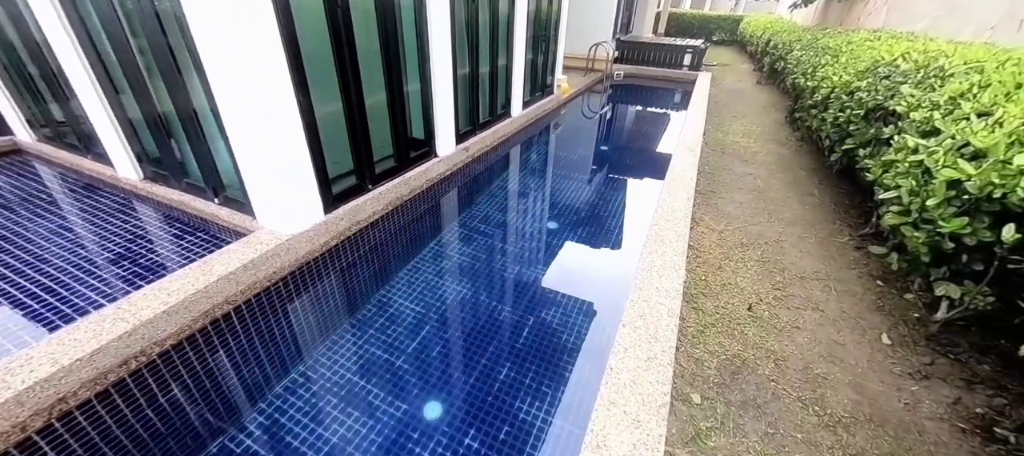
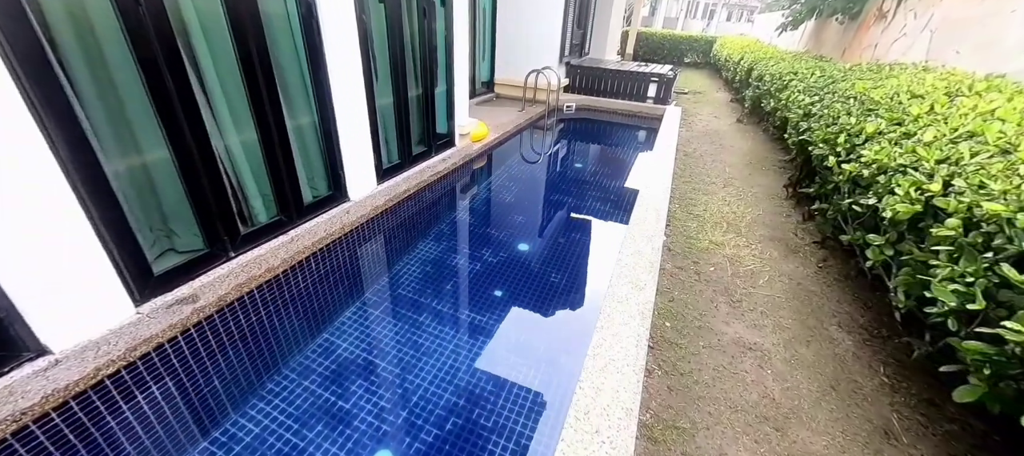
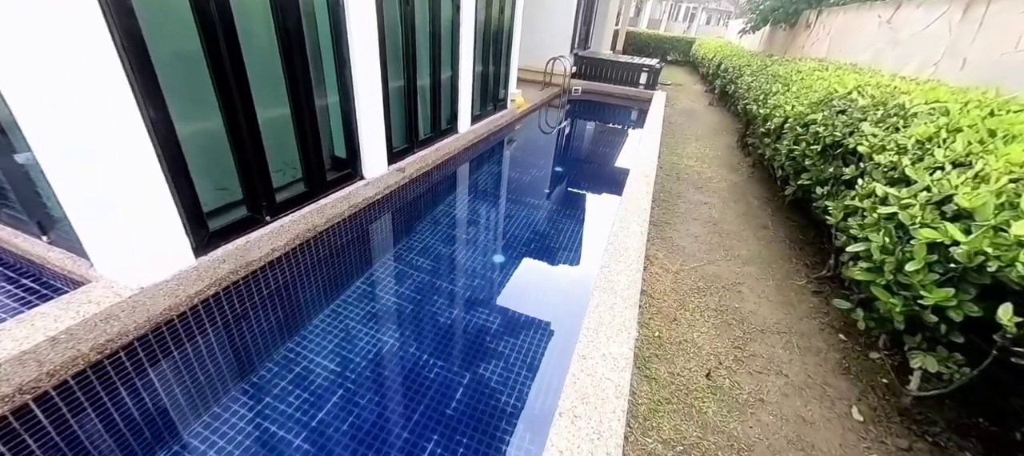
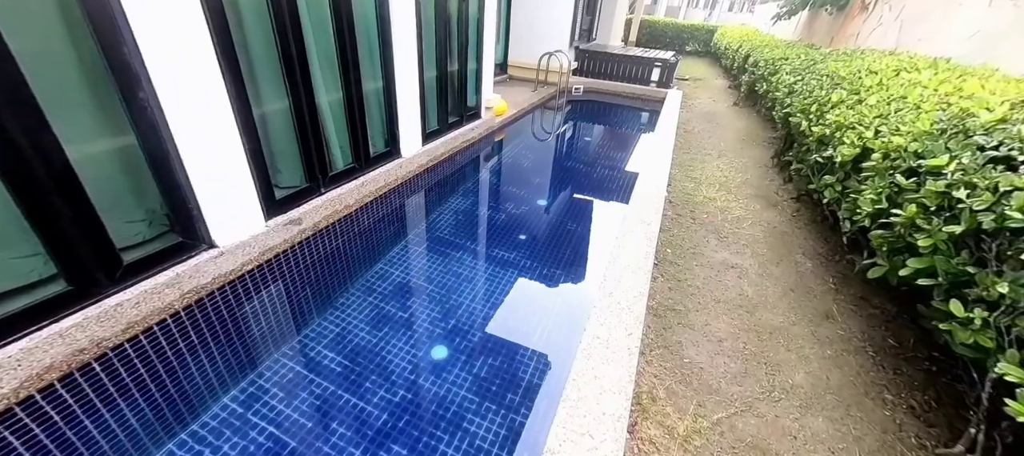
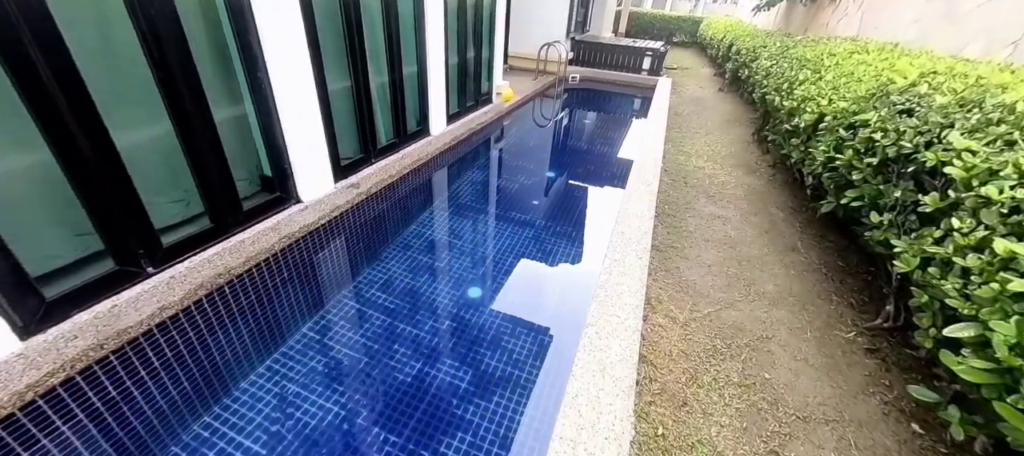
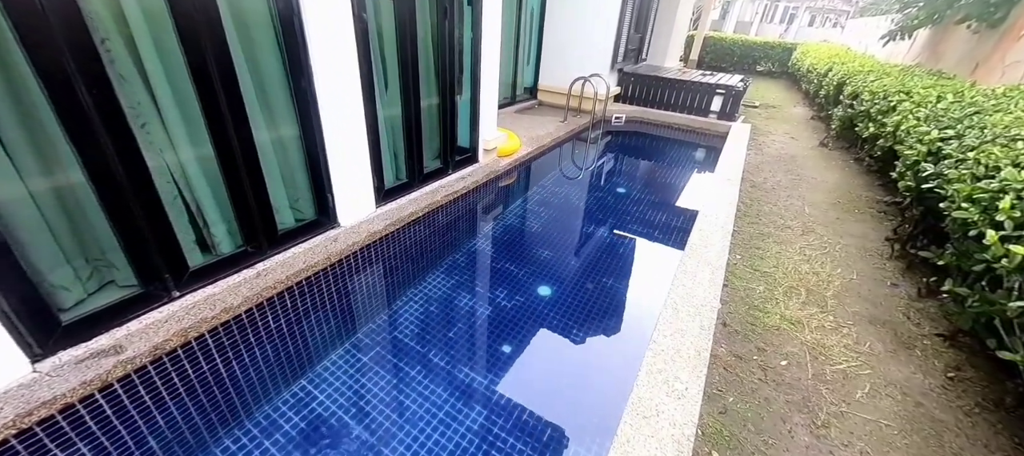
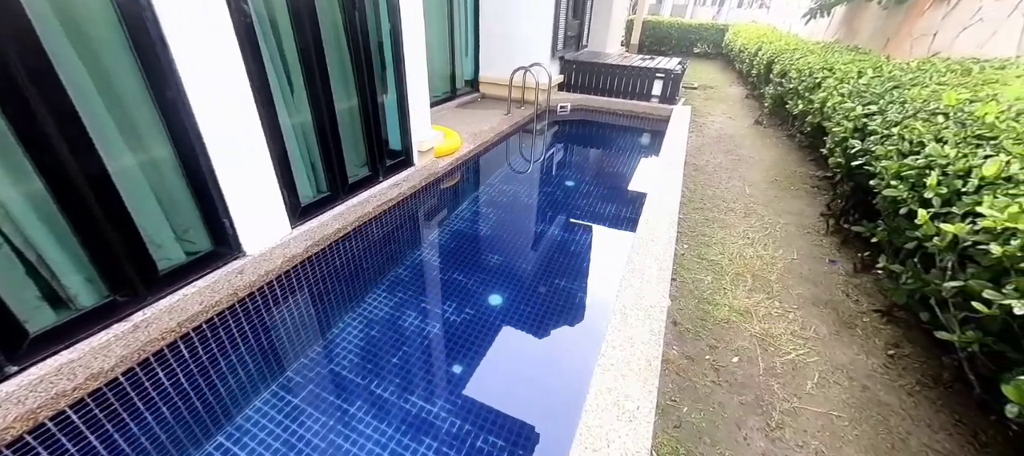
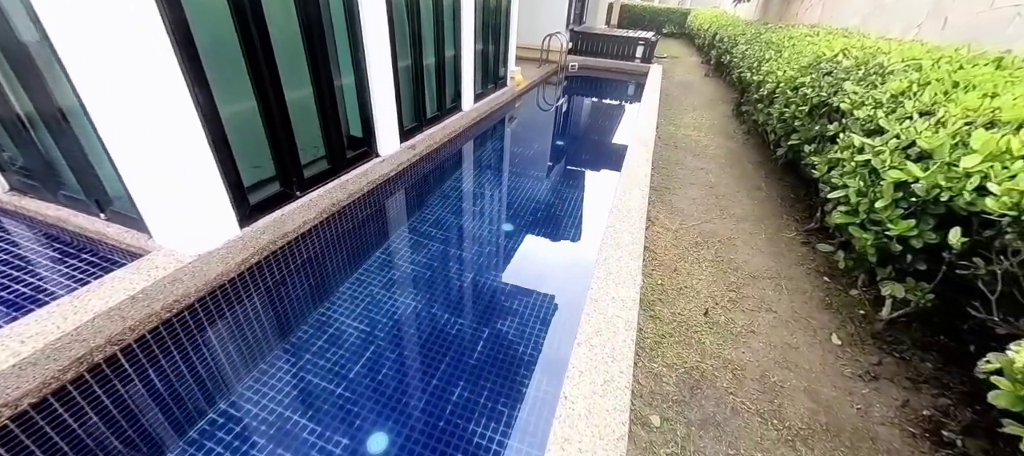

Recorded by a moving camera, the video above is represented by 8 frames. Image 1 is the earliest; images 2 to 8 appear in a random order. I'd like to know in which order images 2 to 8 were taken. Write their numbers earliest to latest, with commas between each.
8, 3, 5, 4, 2, 6, 7
